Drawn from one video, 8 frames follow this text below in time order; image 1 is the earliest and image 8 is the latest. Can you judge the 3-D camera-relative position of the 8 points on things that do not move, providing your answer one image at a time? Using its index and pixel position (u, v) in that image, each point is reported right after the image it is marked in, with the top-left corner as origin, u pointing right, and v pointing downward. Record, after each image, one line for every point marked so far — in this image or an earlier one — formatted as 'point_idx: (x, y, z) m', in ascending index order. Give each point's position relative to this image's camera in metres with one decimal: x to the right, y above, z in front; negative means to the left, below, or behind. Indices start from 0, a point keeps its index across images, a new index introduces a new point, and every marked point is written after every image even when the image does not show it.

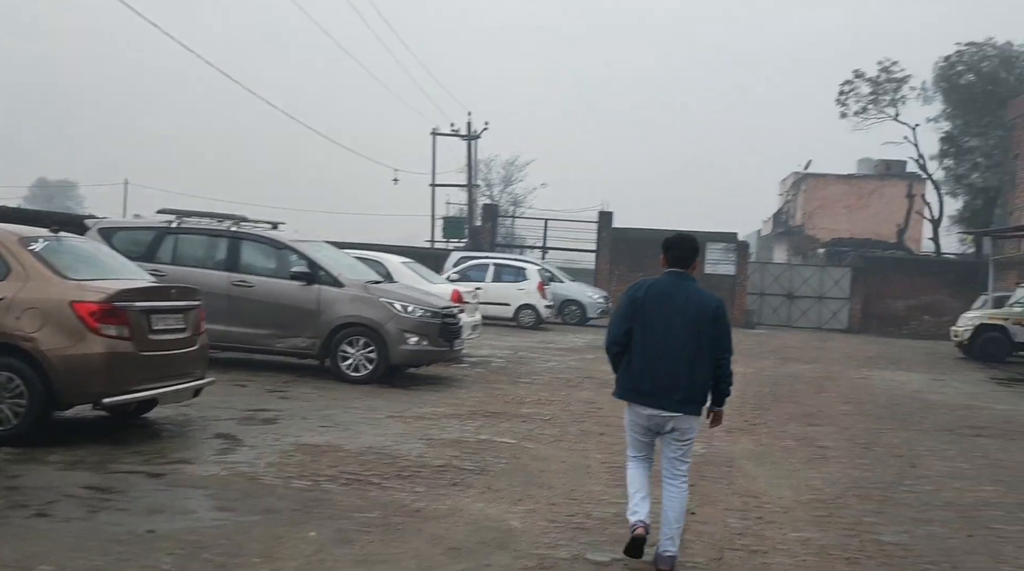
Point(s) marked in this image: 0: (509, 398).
0: (0.0, -1.3, +11.7) m
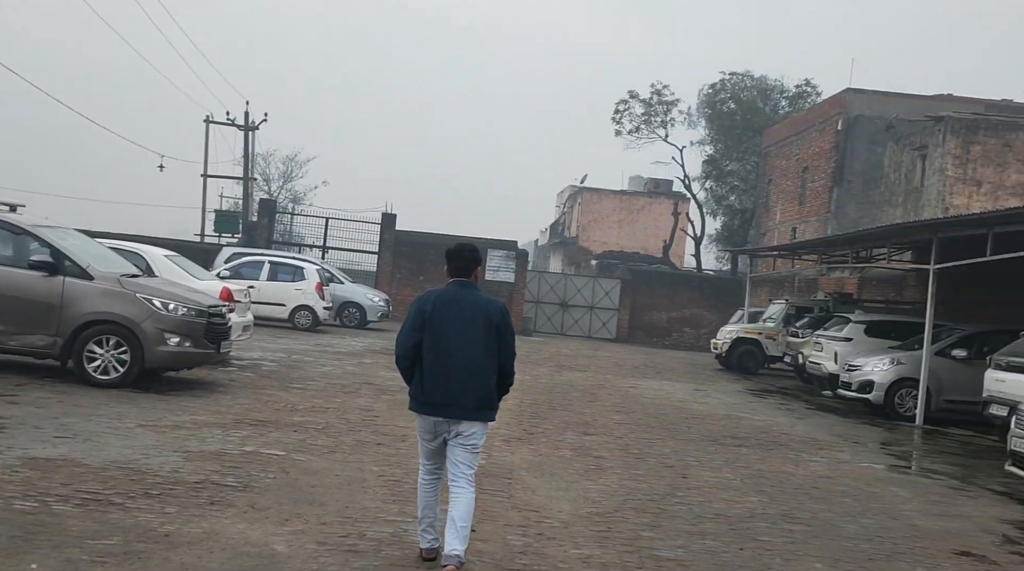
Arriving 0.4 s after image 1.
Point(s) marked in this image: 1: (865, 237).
0: (-2.6, -1.3, +11.1) m
1: (+6.8, +0.9, +19.2) m
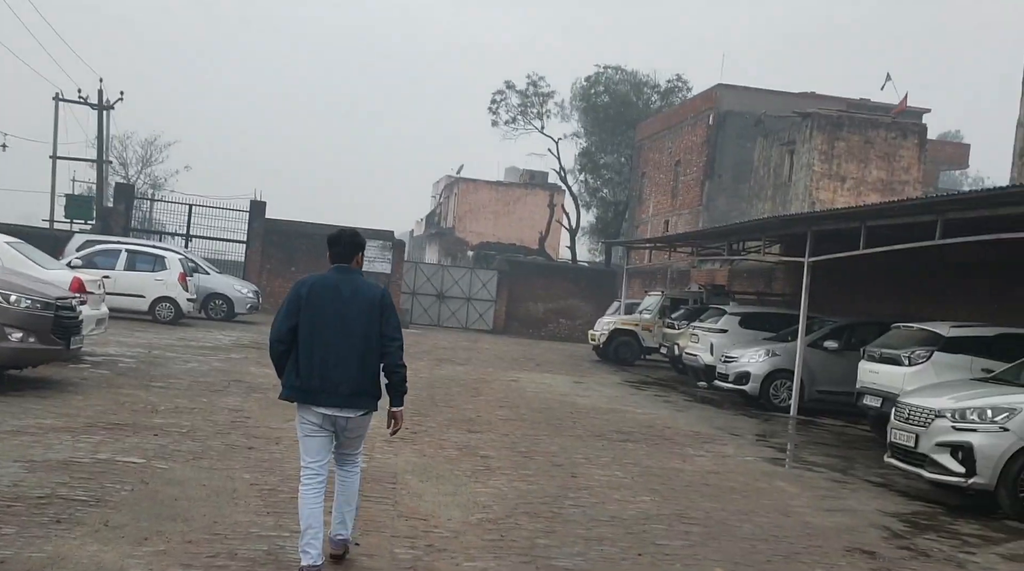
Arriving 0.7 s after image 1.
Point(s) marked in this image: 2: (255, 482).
0: (-3.8, -1.2, +10.2) m
1: (+4.5, +1.1, +19.4) m
2: (-1.8, -1.4, +7.2) m
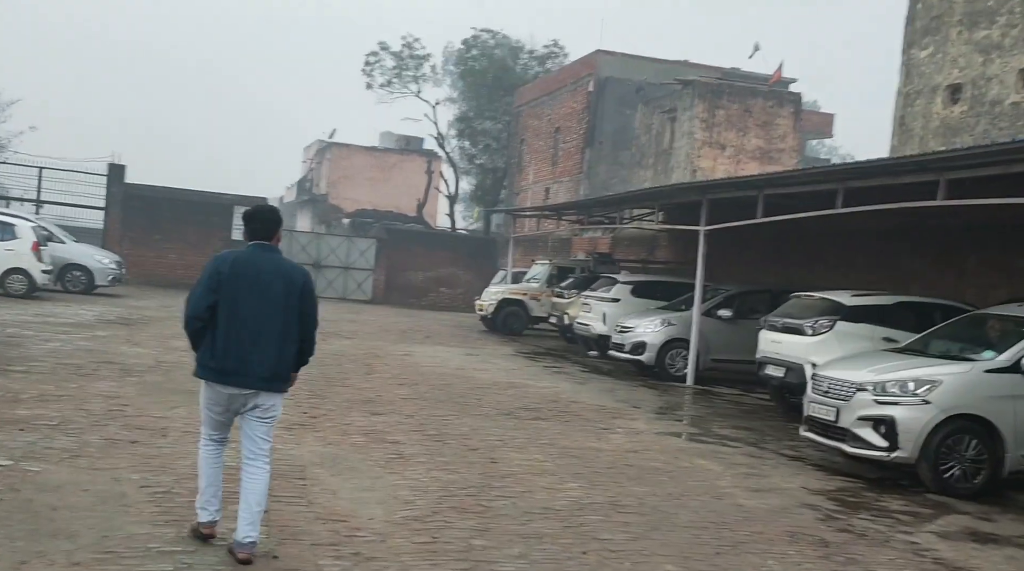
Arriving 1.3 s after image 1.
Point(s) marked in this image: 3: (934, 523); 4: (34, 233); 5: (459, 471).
0: (-4.7, -1.0, +9.2) m
1: (+2.4, +1.7, +19.3) m
2: (-2.3, -1.3, +6.4) m
3: (+2.9, -1.6, +6.8) m
4: (-9.4, +1.0, +19.8) m
5: (-0.4, -1.4, +7.5) m
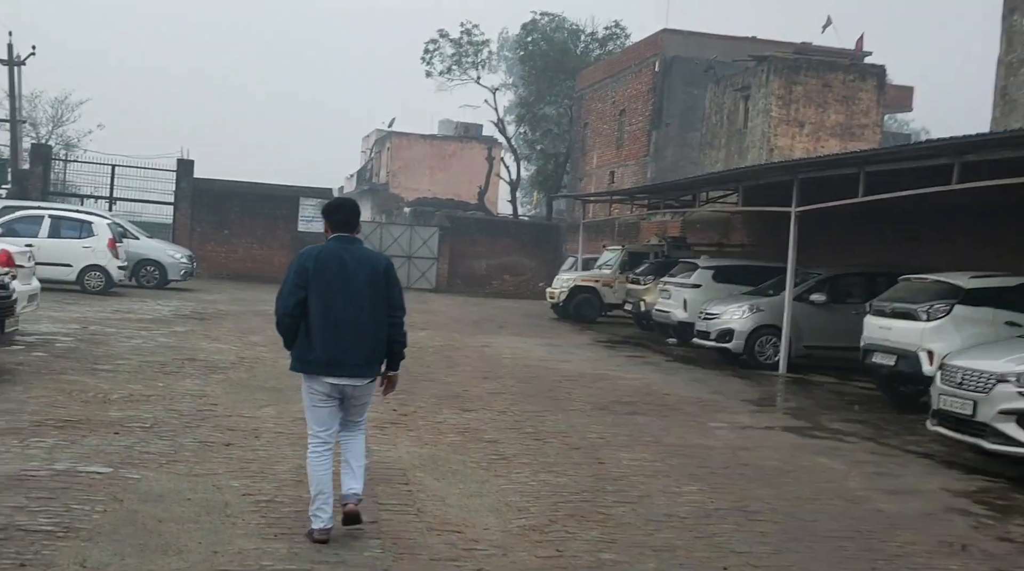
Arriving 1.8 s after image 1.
0: (-3.8, -1.0, +9.0) m
1: (+3.8, +2.0, +18.6) m
2: (-1.6, -1.2, +6.1) m
3: (+3.6, -1.5, +6.2) m
4: (-7.9, +1.1, +19.8) m
5: (+0.4, -1.3, +7.1) m
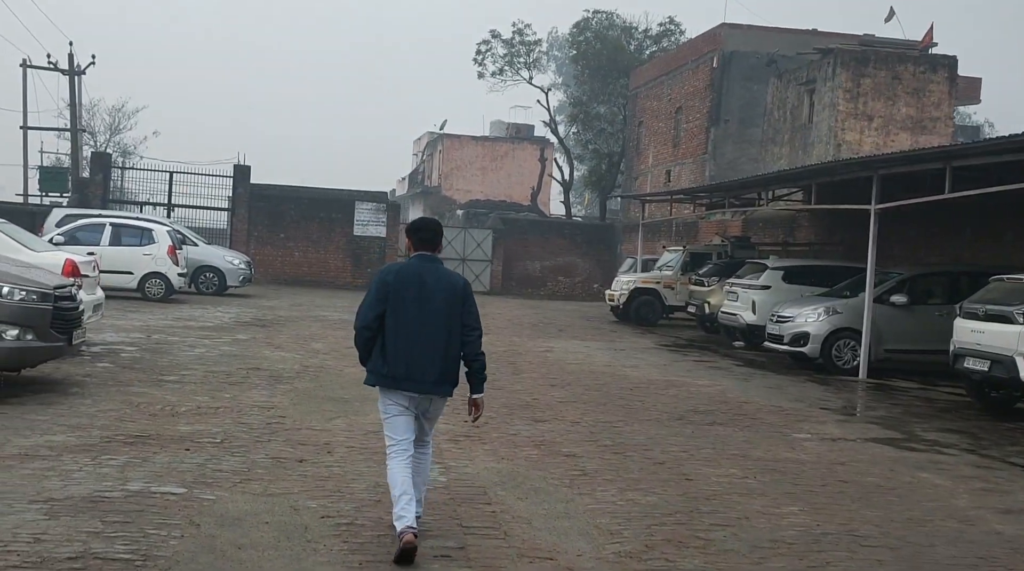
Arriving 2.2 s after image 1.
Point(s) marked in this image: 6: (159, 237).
0: (-3.1, -1.1, +8.8) m
1: (+4.9, +1.9, +18.1) m
2: (-1.1, -1.3, +5.8) m
3: (+4.1, -1.5, +5.6) m
4: (-6.7, +1.0, +19.8) m
5: (+1.0, -1.4, +6.7) m
6: (-6.9, +0.9, +19.7) m
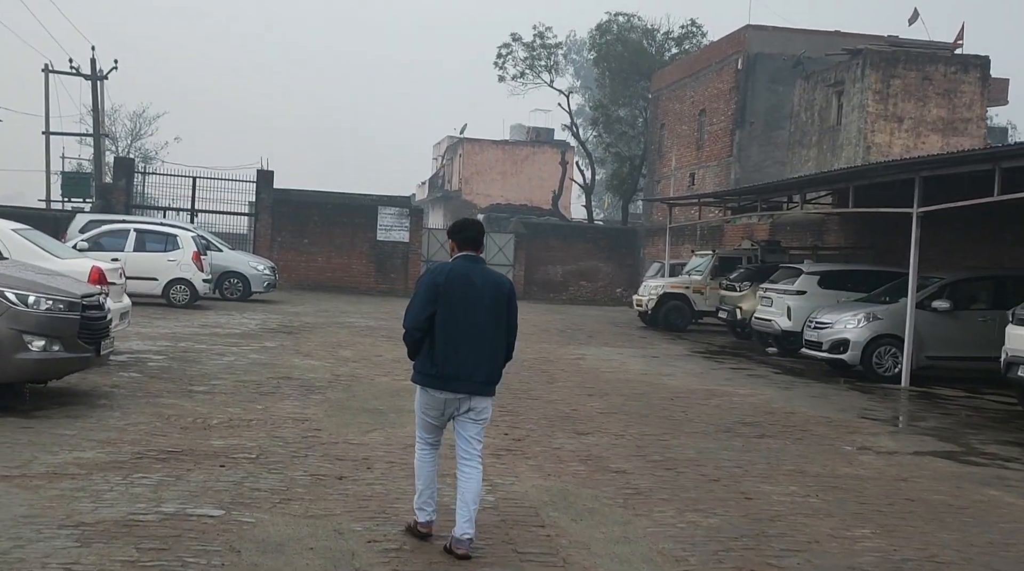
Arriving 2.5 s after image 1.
0: (-2.8, -1.1, +8.5) m
1: (+5.4, +1.8, +17.7) m
2: (-0.8, -1.4, +5.5) m
3: (+4.4, -1.6, +5.2) m
4: (-6.2, +0.9, +19.6) m
5: (+1.3, -1.4, +6.3) m
6: (-6.4, +0.8, +19.5) m
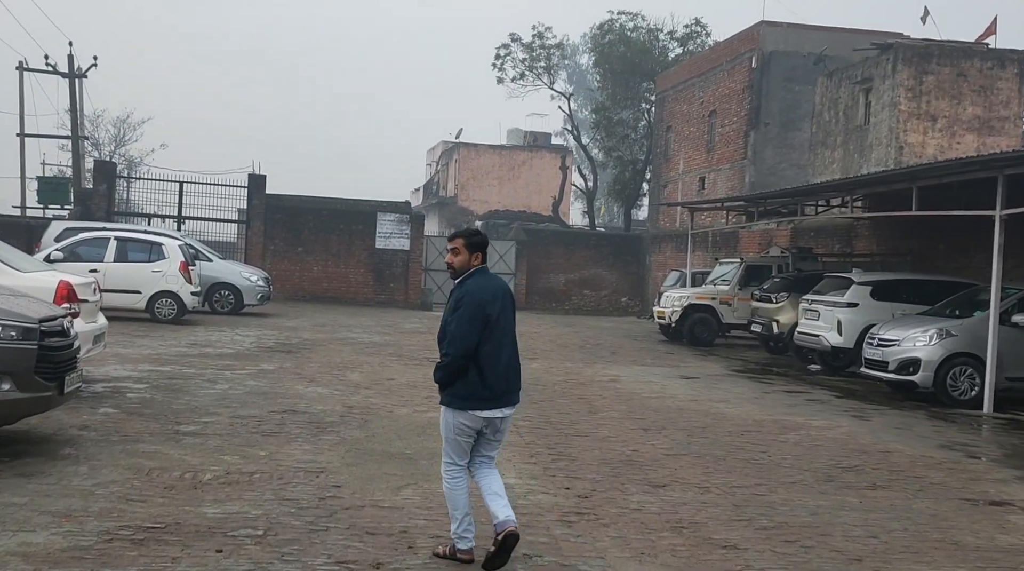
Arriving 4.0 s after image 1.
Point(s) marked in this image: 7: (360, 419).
0: (-2.3, -1.3, +6.8) m
1: (+5.7, +1.7, +16.1) m
2: (-0.3, -1.5, +3.8) m
3: (+4.9, -1.7, +3.6) m
4: (-5.9, +0.6, +17.9) m
5: (+1.8, -1.5, +4.7) m
6: (-6.1, +0.6, +17.8) m
7: (-1.5, -1.3, +9.4) m
